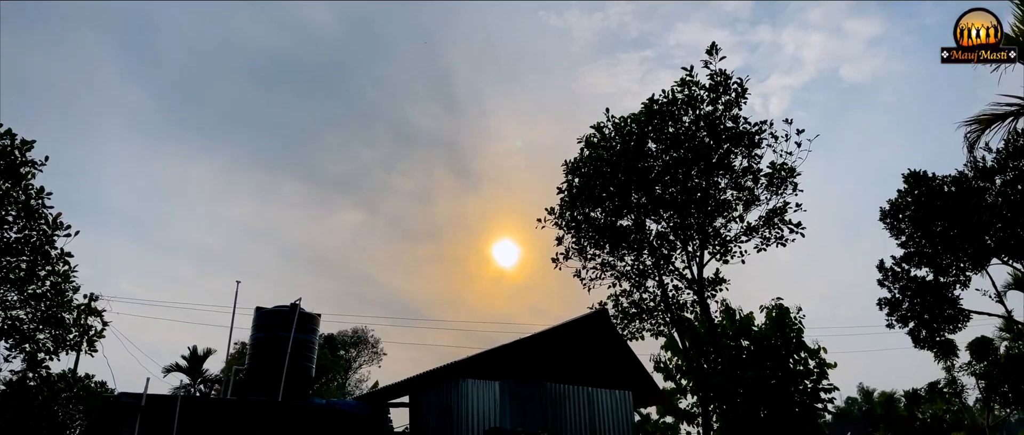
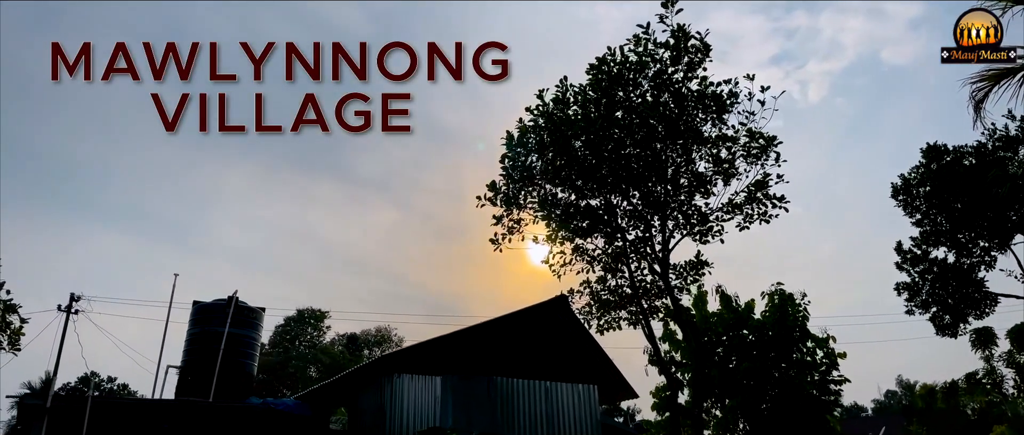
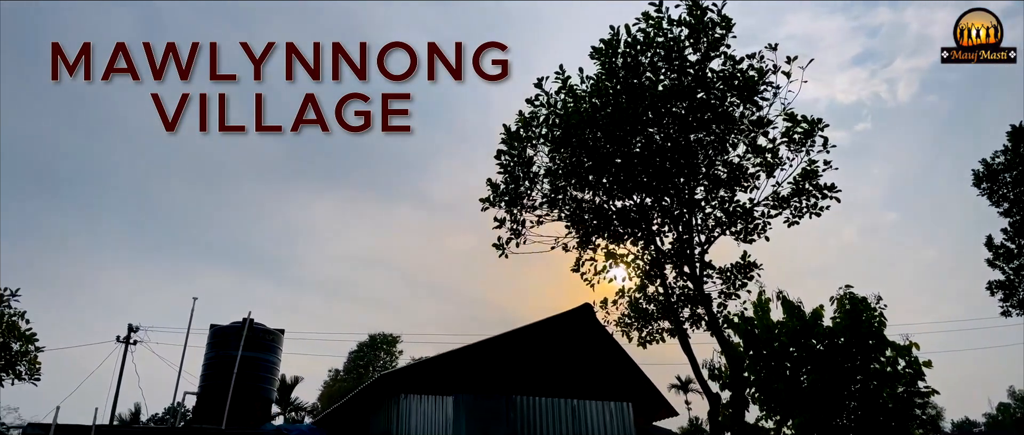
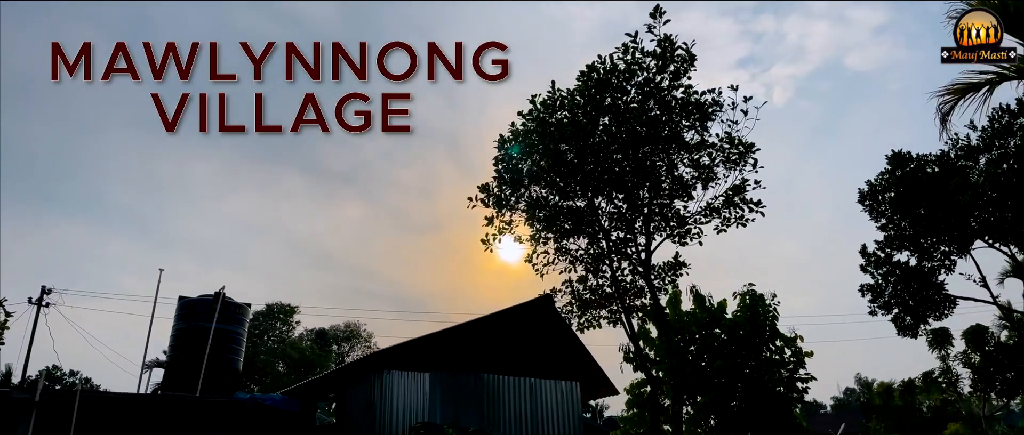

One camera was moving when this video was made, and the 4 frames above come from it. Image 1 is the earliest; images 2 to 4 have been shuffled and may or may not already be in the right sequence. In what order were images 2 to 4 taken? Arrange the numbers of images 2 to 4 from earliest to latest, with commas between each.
4, 2, 3
